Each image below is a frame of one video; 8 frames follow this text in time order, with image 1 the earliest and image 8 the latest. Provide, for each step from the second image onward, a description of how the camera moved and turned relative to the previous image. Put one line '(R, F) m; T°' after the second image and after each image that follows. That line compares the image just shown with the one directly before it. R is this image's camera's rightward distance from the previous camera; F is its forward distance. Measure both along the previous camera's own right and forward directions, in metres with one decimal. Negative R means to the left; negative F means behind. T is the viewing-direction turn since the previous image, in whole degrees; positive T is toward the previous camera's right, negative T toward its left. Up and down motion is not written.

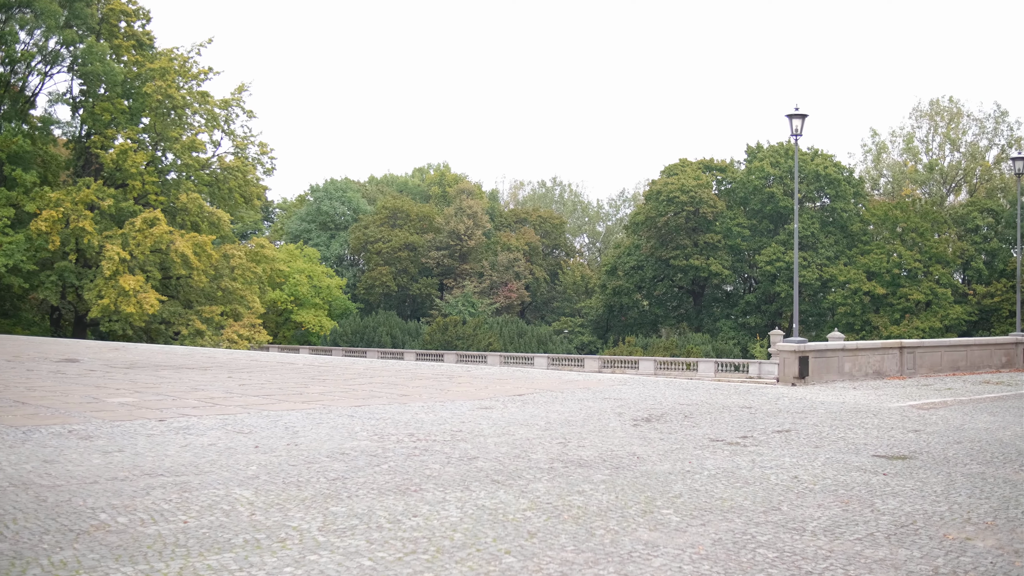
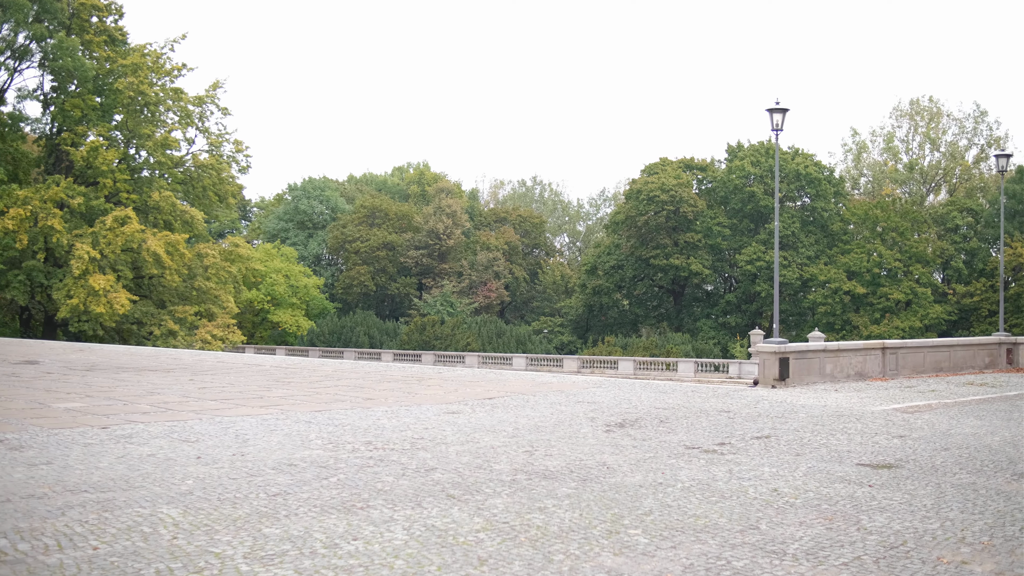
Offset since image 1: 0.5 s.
(+0.2, +0.7) m; +1°
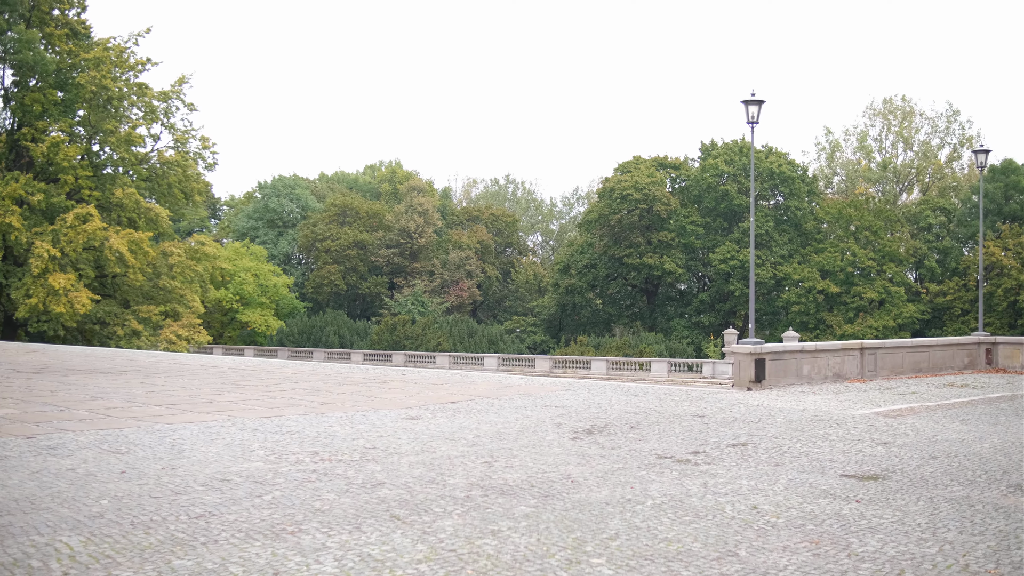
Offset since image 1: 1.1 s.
(+0.2, +0.8) m; +2°
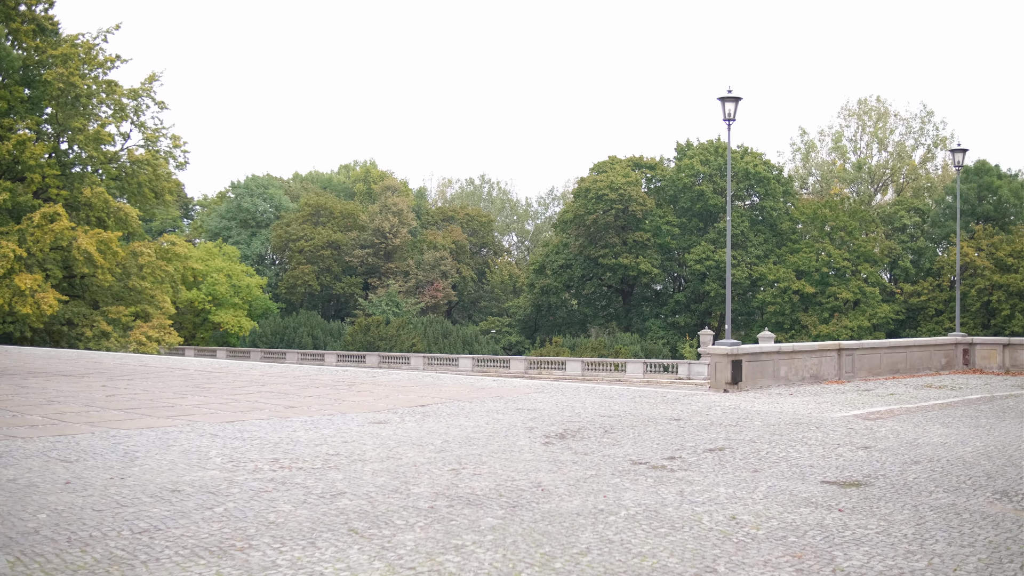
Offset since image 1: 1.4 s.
(+0.1, +0.4) m; +2°
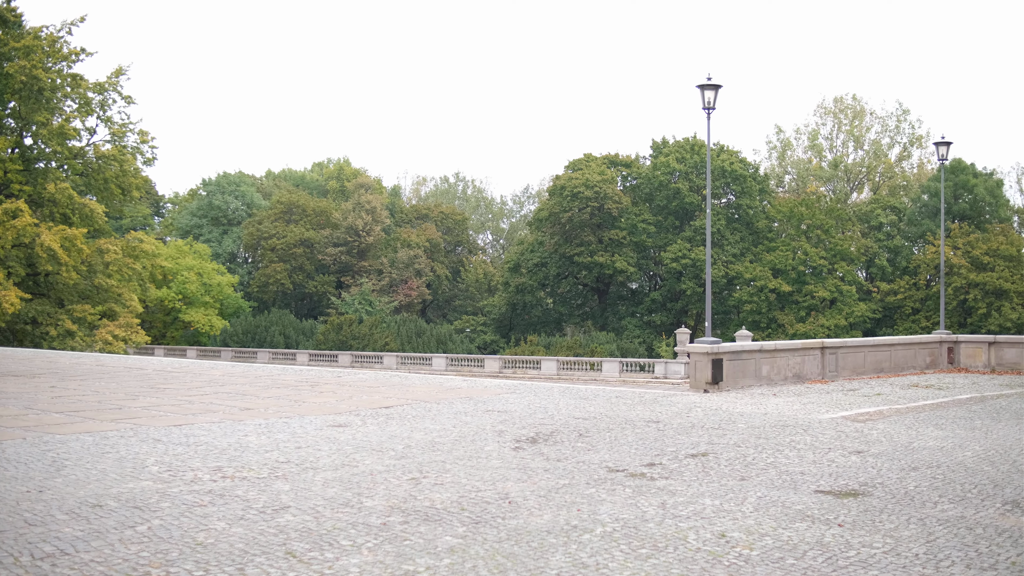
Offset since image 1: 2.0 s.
(+0.1, +0.8) m; +2°
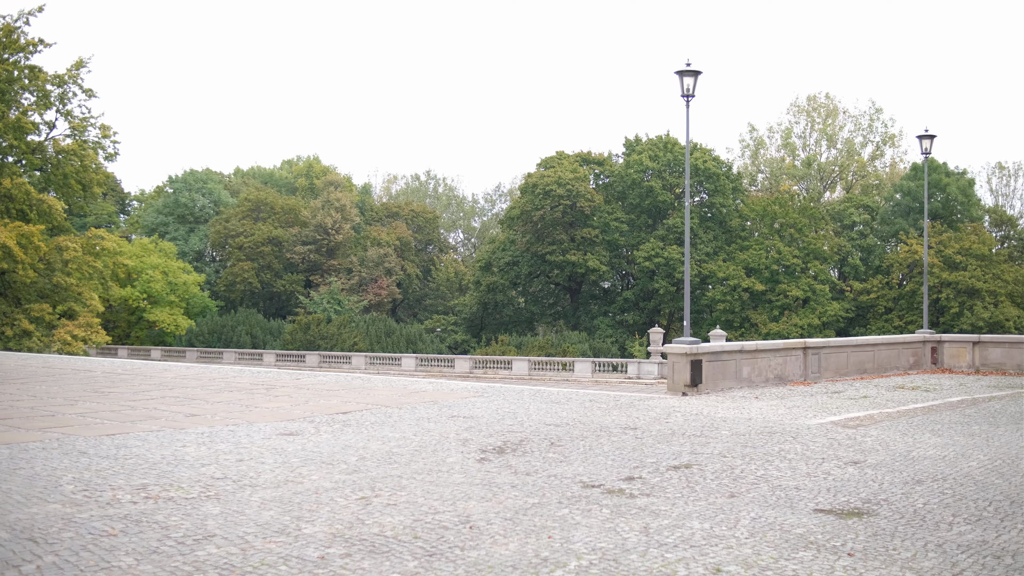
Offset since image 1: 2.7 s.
(+0.1, +0.9) m; +2°
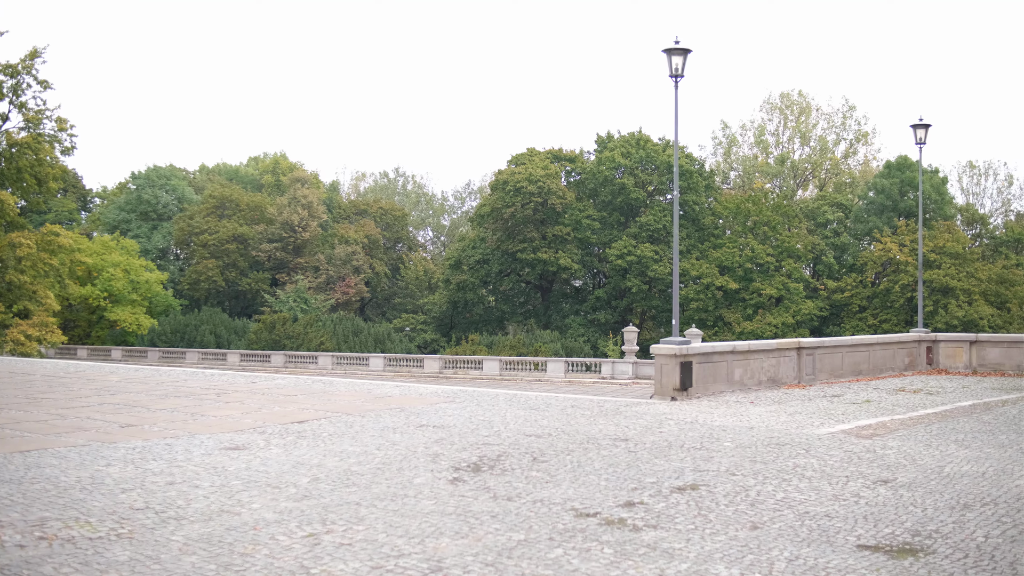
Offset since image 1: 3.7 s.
(-0.1, +1.2) m; +2°
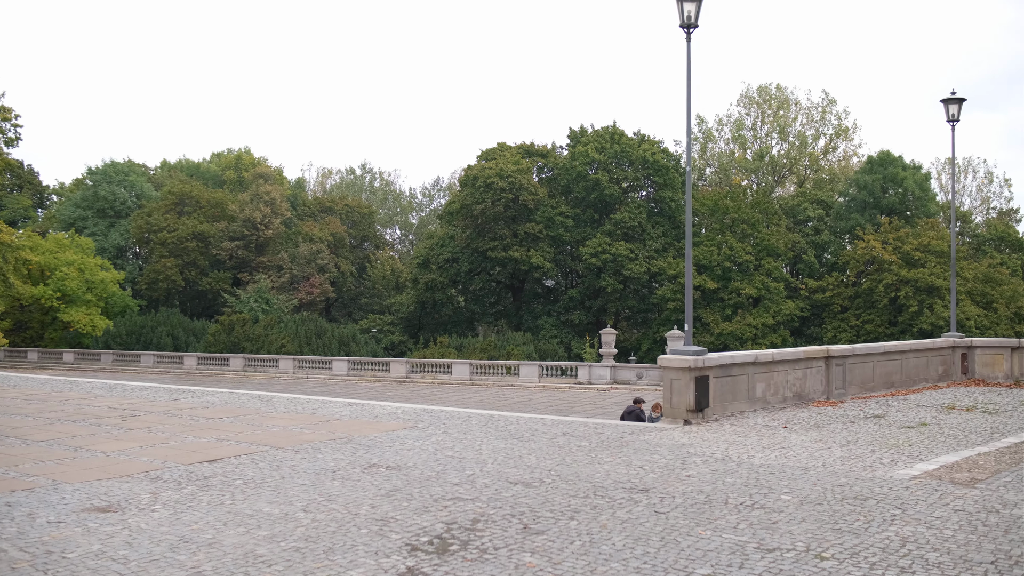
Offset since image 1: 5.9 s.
(-0.1, +2.6) m; +2°
